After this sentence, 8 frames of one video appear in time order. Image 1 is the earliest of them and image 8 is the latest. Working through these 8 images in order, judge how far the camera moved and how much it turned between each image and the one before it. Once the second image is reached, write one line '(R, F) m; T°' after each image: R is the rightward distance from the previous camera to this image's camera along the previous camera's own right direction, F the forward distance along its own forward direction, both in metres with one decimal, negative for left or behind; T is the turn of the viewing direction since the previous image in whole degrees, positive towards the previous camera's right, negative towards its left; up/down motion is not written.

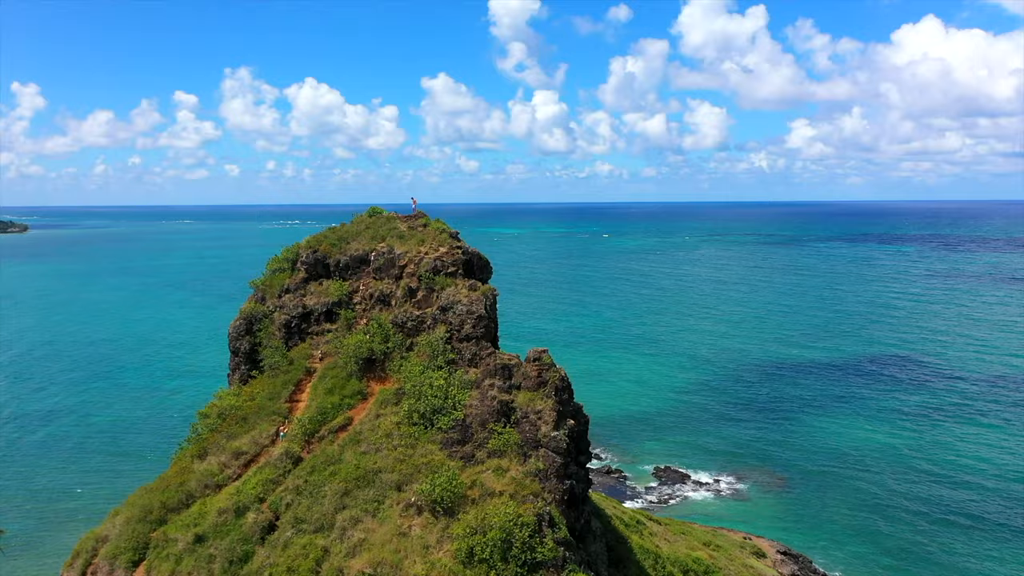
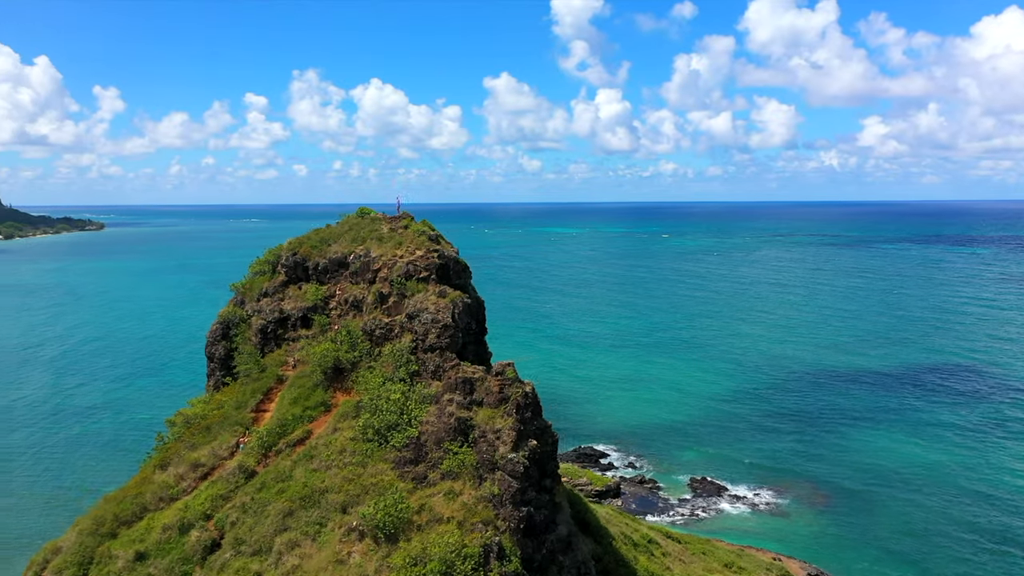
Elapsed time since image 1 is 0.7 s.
(+2.0, +1.4) m; -4°
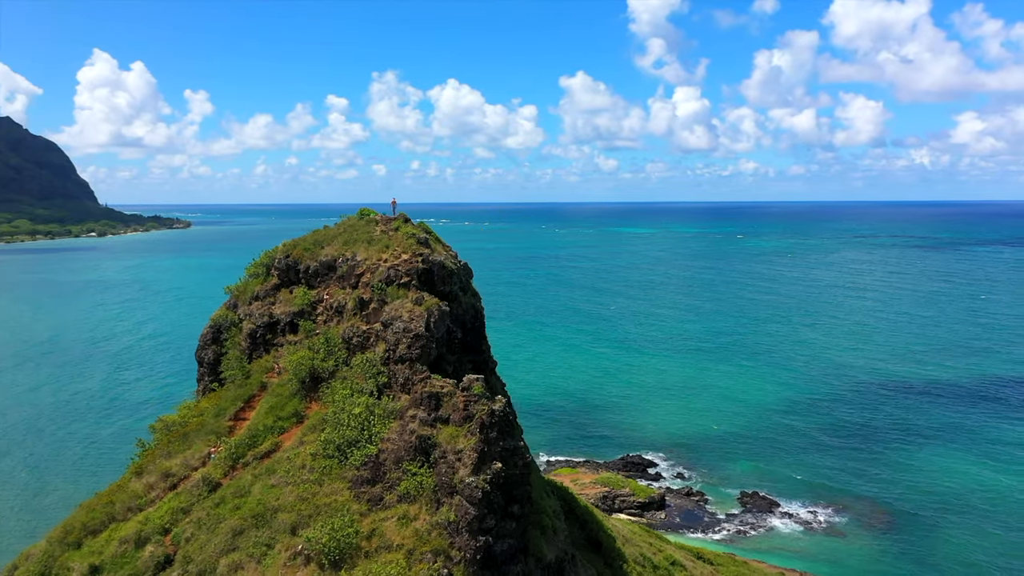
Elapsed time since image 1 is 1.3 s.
(+2.0, +1.4) m; -5°
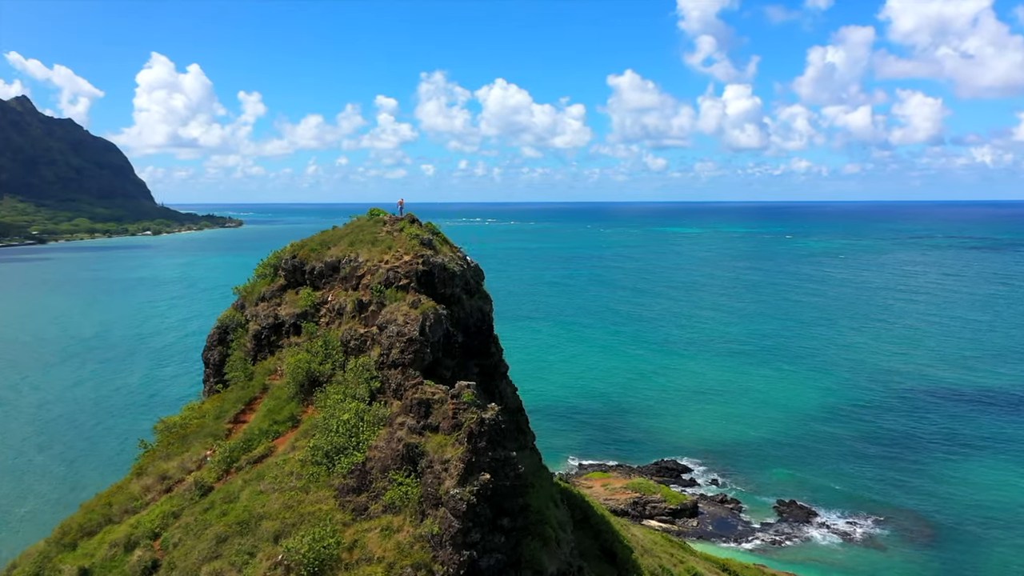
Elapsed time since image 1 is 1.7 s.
(+1.0, +0.6) m; -3°
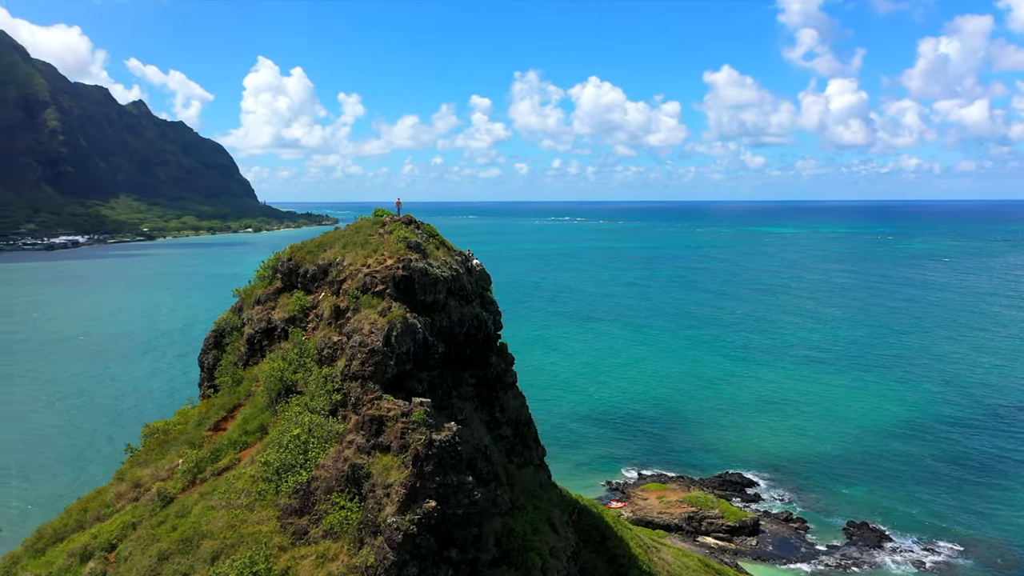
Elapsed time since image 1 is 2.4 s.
(+2.2, +1.5) m; -6°
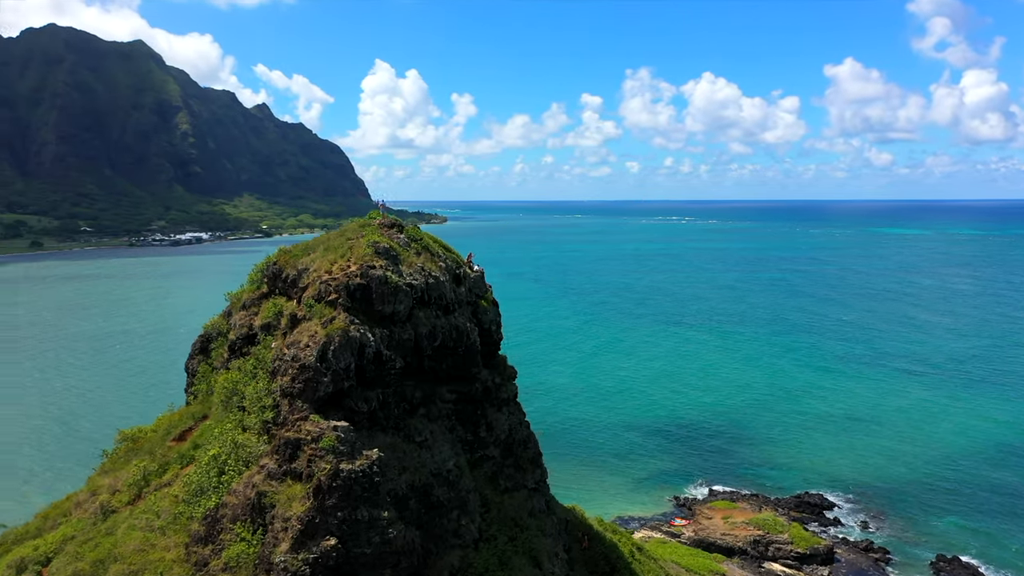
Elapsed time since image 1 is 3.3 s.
(+2.8, +1.8) m; -8°
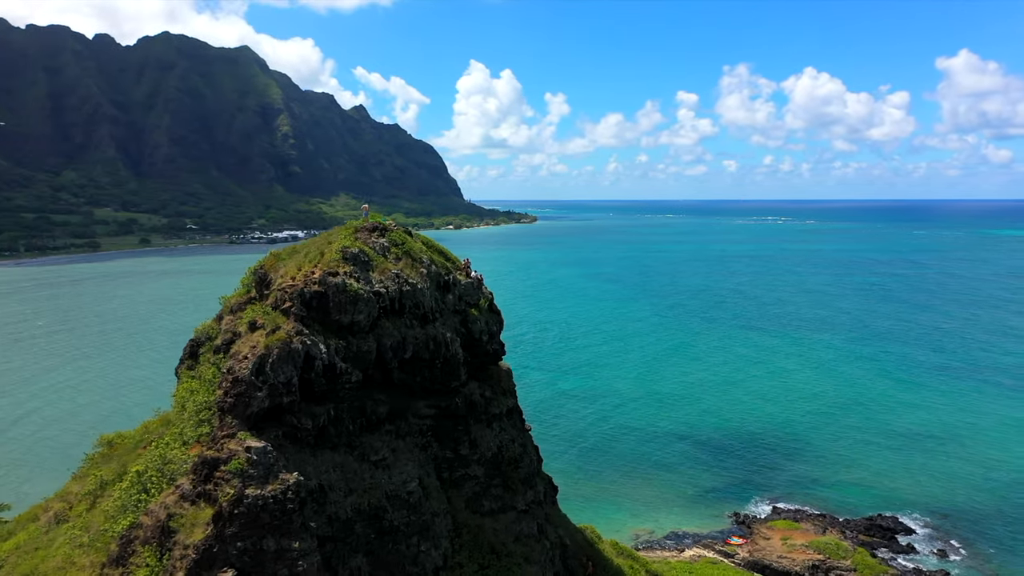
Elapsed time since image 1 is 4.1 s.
(+2.3, +1.4) m; -6°
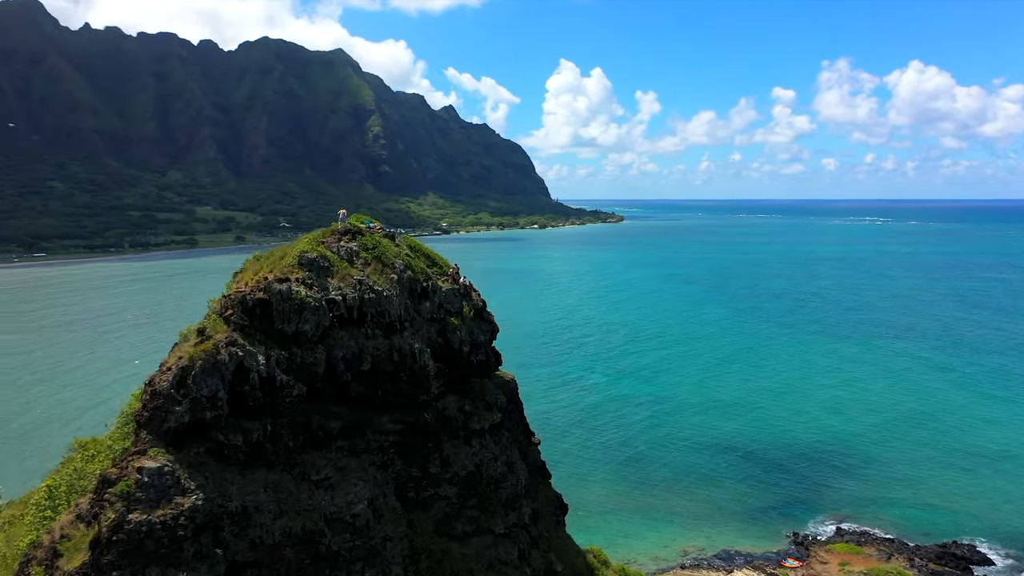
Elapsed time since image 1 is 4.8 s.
(+2.3, +1.4) m; -6°
